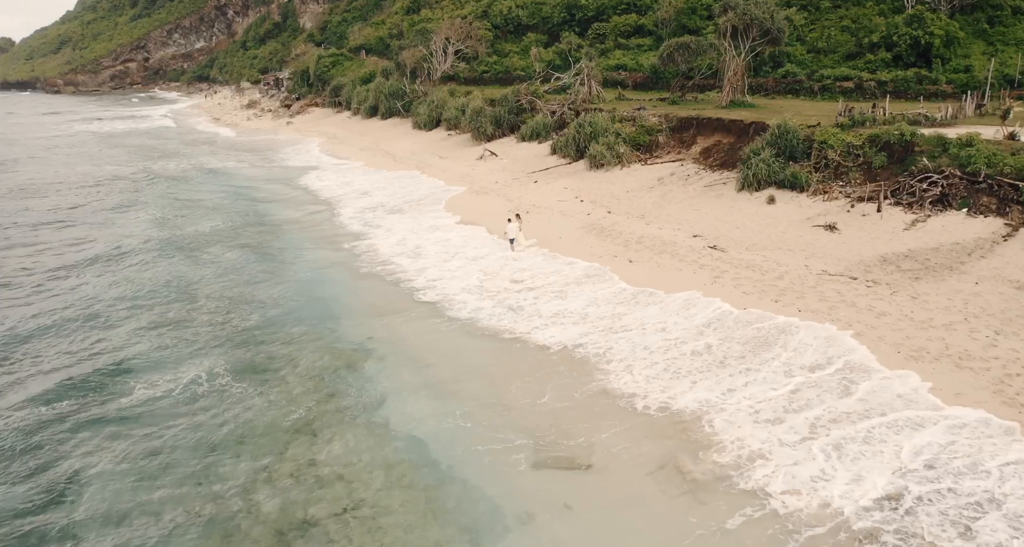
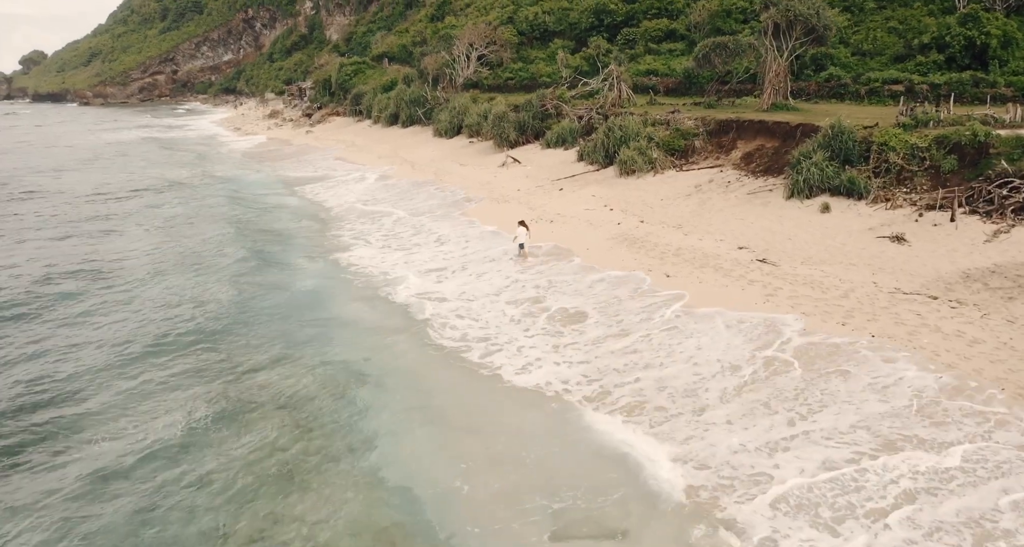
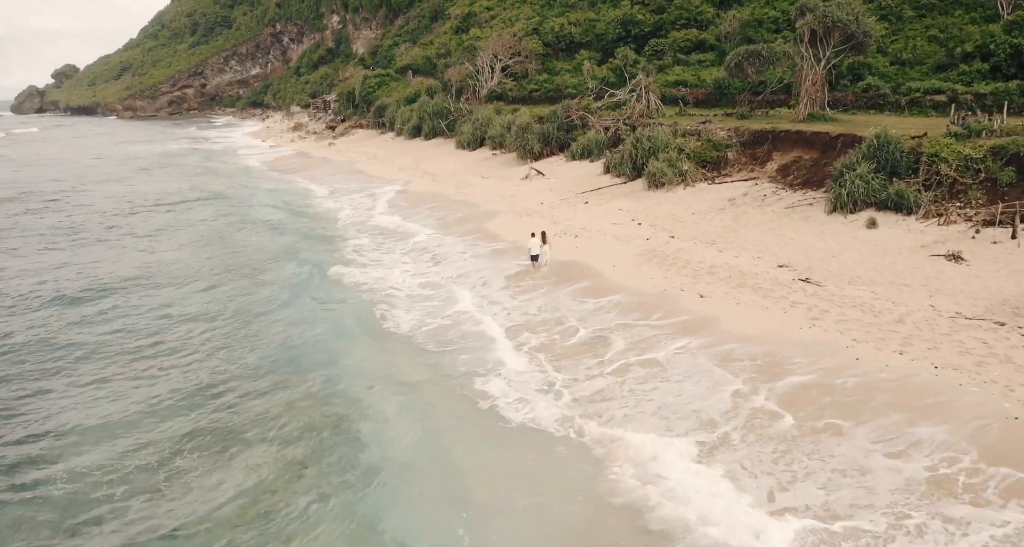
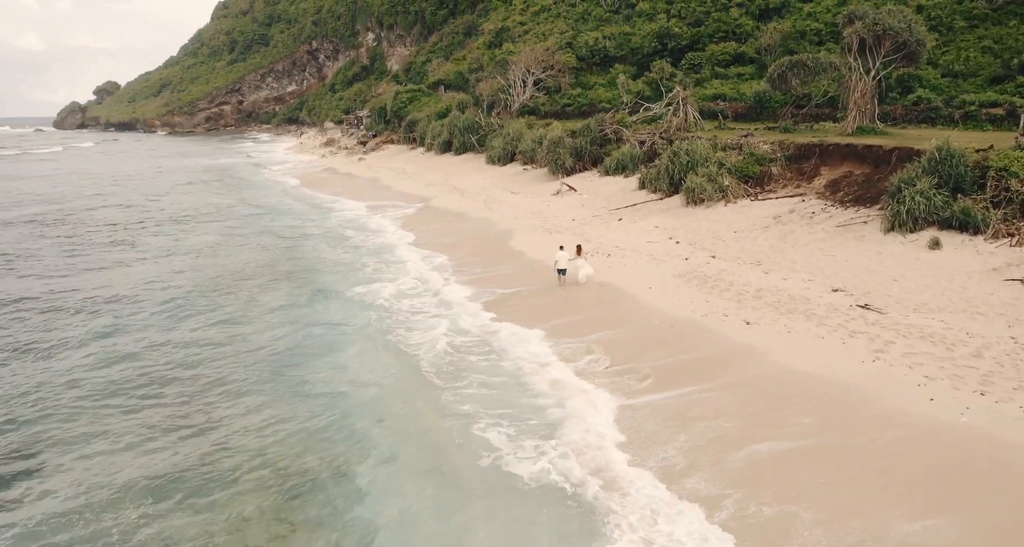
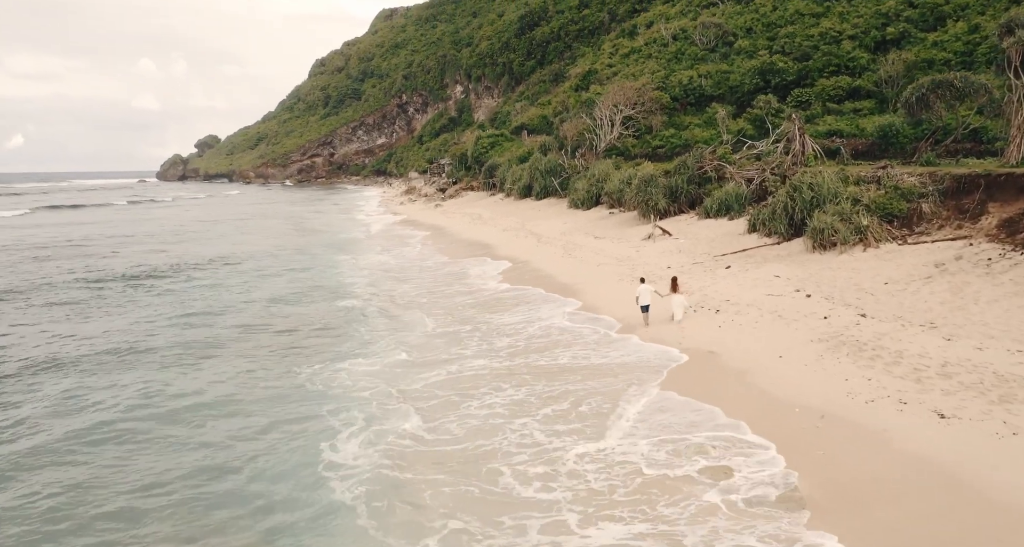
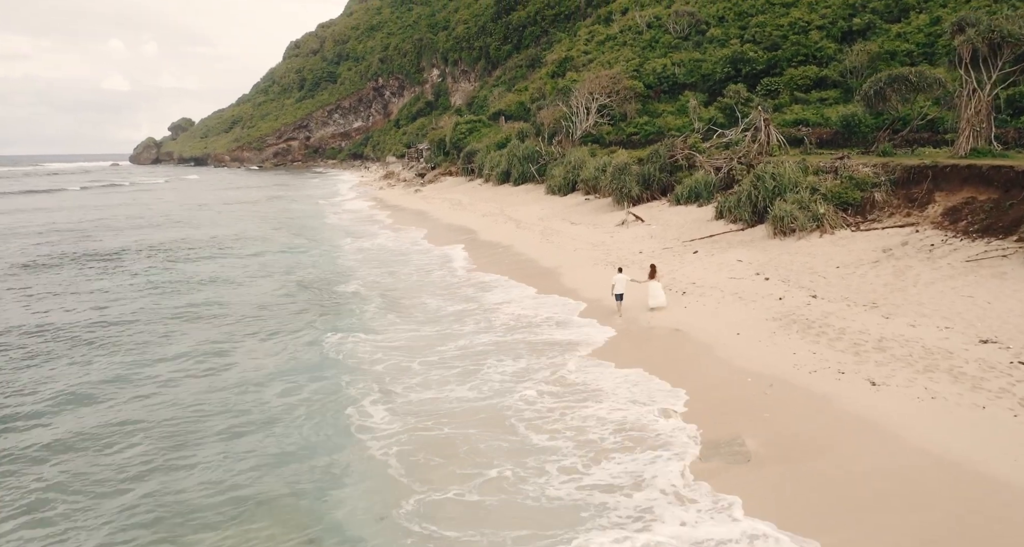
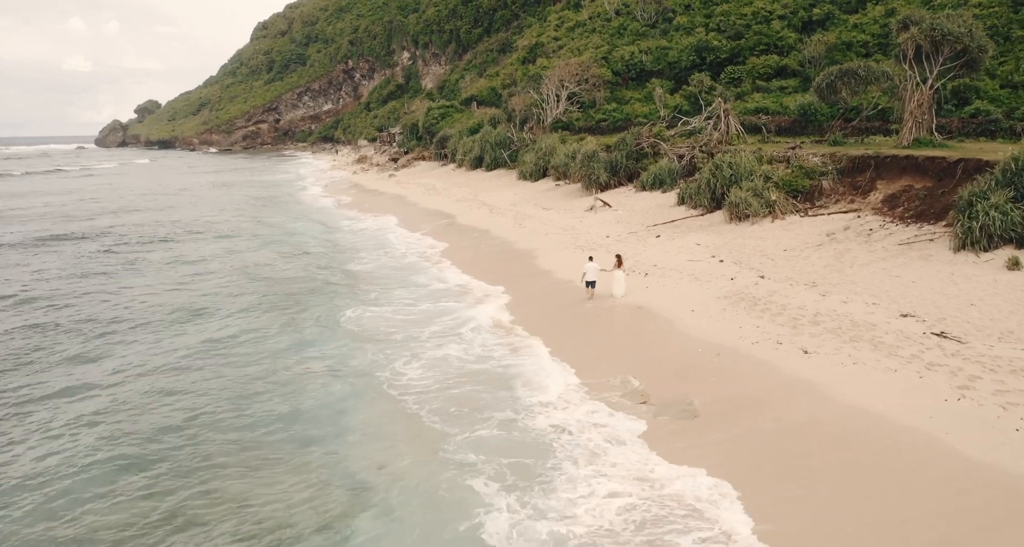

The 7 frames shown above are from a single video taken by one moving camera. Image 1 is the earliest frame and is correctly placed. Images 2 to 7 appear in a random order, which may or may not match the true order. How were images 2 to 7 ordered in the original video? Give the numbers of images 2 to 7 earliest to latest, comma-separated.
2, 3, 4, 7, 6, 5
